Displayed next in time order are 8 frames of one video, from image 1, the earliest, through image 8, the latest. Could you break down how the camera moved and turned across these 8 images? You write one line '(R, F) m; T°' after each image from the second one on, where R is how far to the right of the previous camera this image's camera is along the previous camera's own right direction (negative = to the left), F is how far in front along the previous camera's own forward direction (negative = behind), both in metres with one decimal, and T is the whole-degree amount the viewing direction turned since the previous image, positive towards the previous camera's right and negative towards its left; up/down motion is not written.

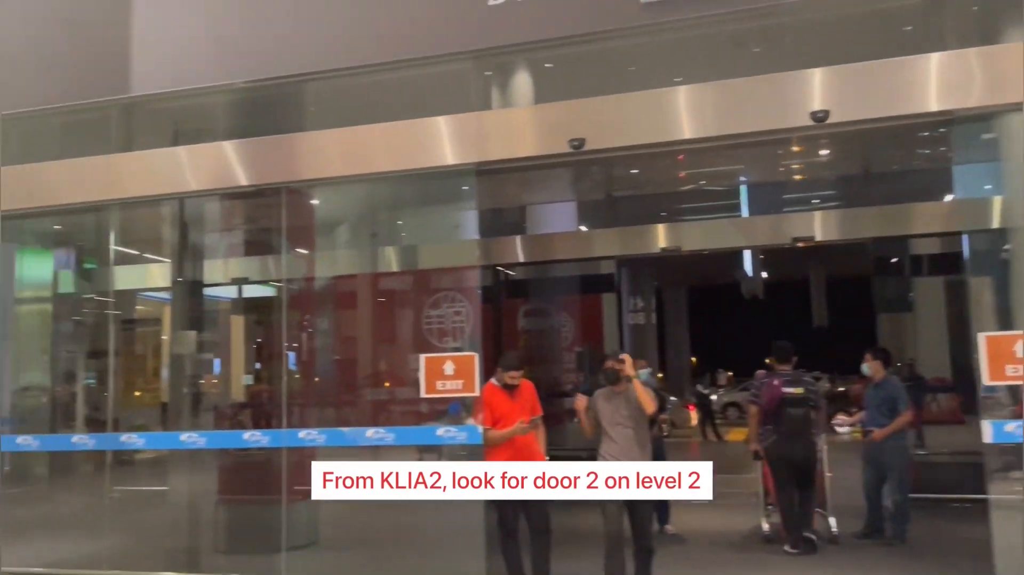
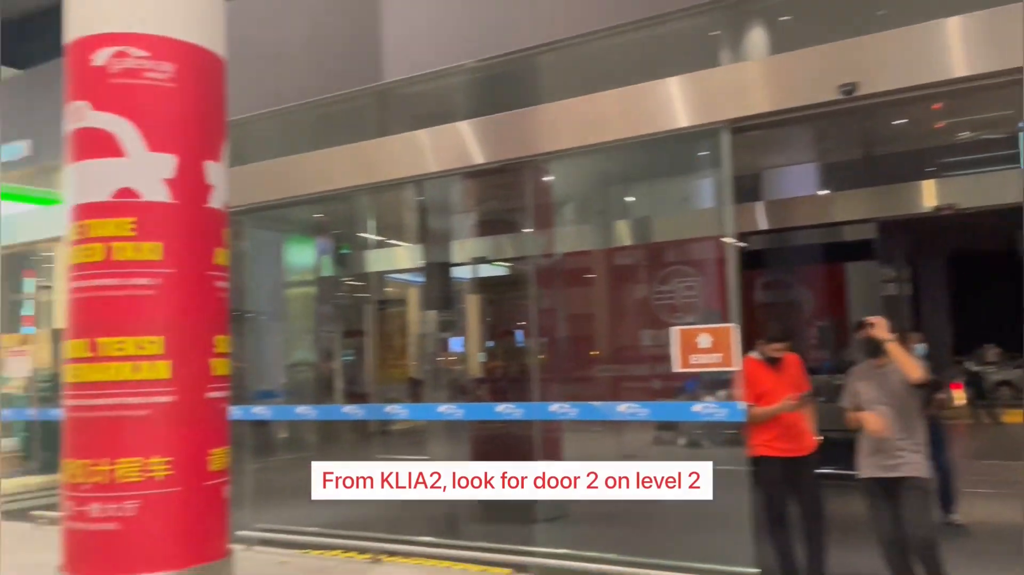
(-0.2, +0.2) m; -15°
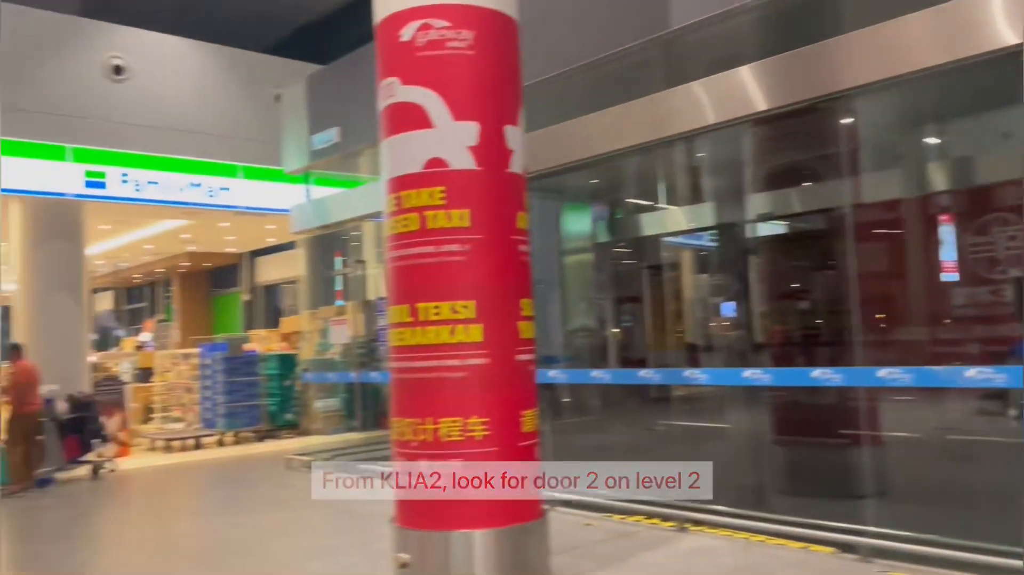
(-0.2, +0.2) m; -18°
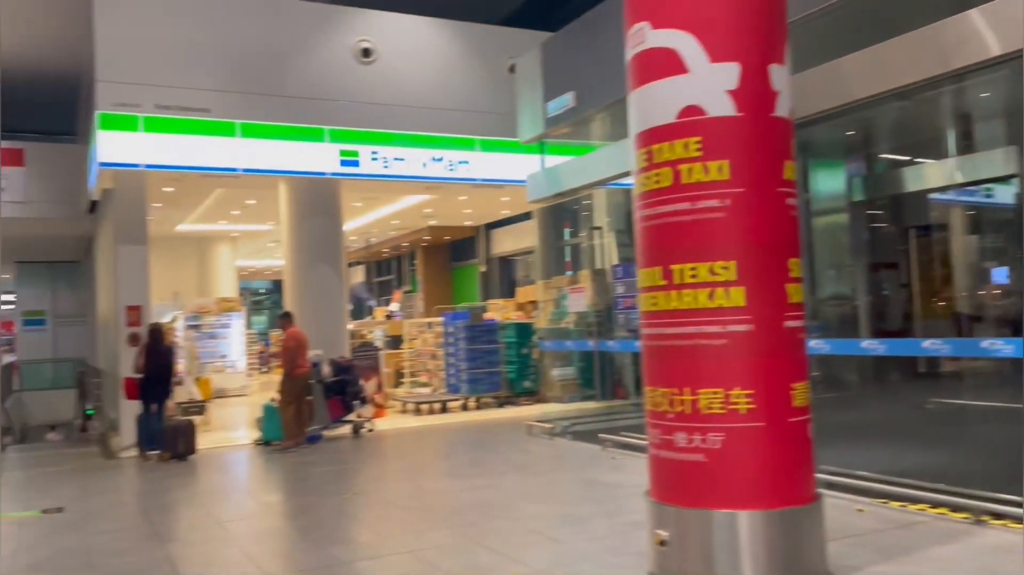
(-0.2, +0.2) m; -16°
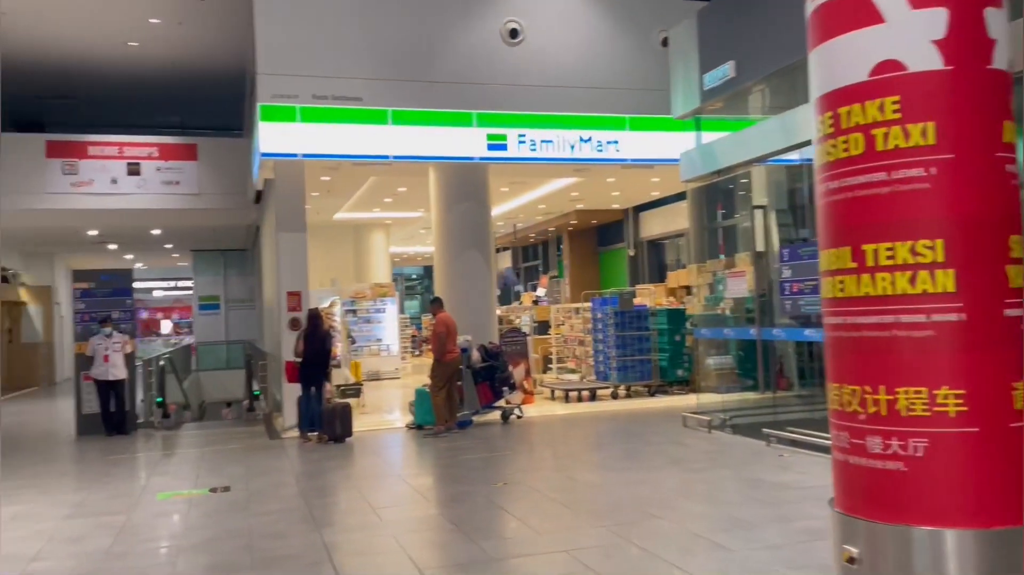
(-0.1, +0.3) m; -10°
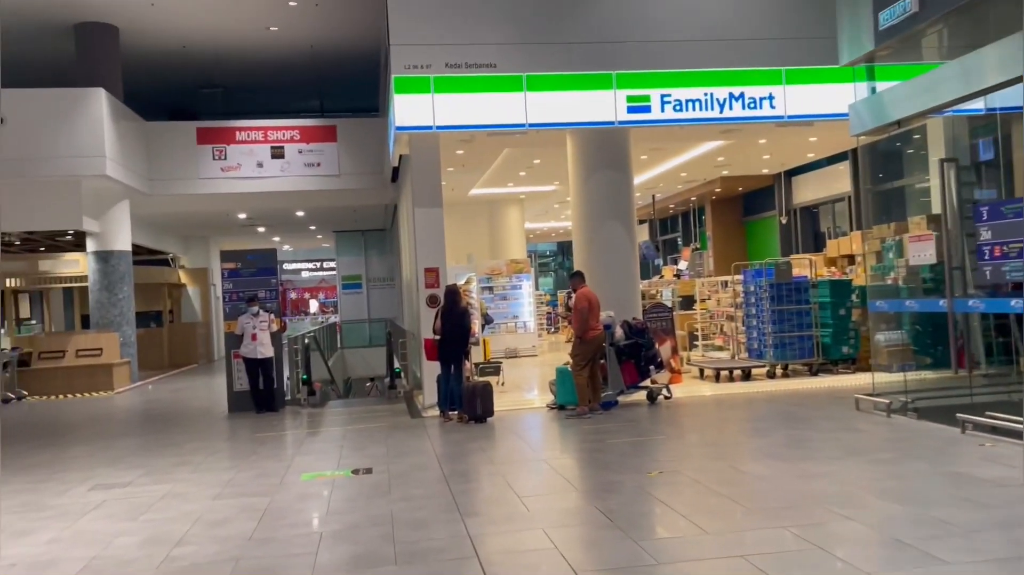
(-0.1, +0.5) m; -9°
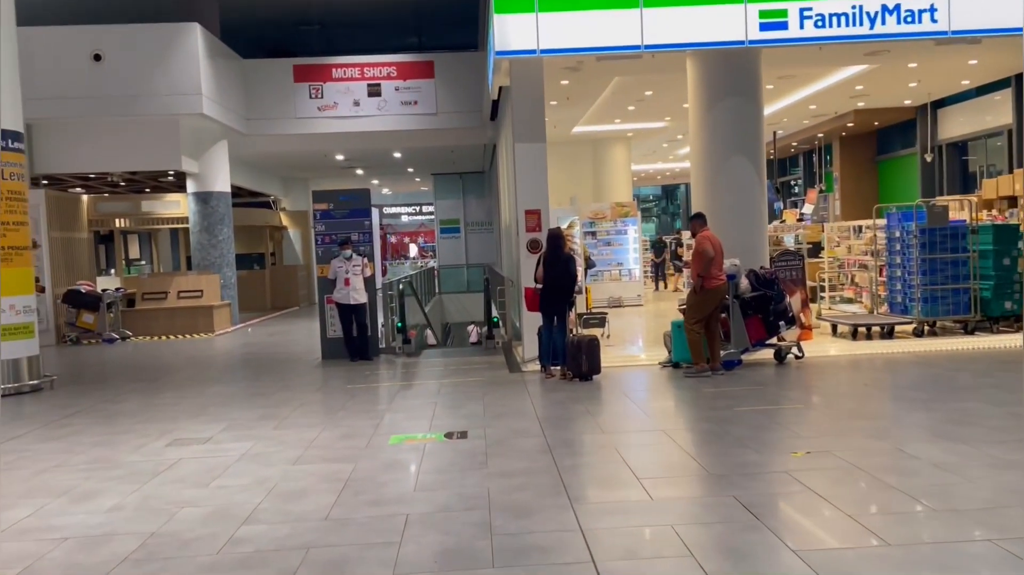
(-0.1, +0.8) m; -7°
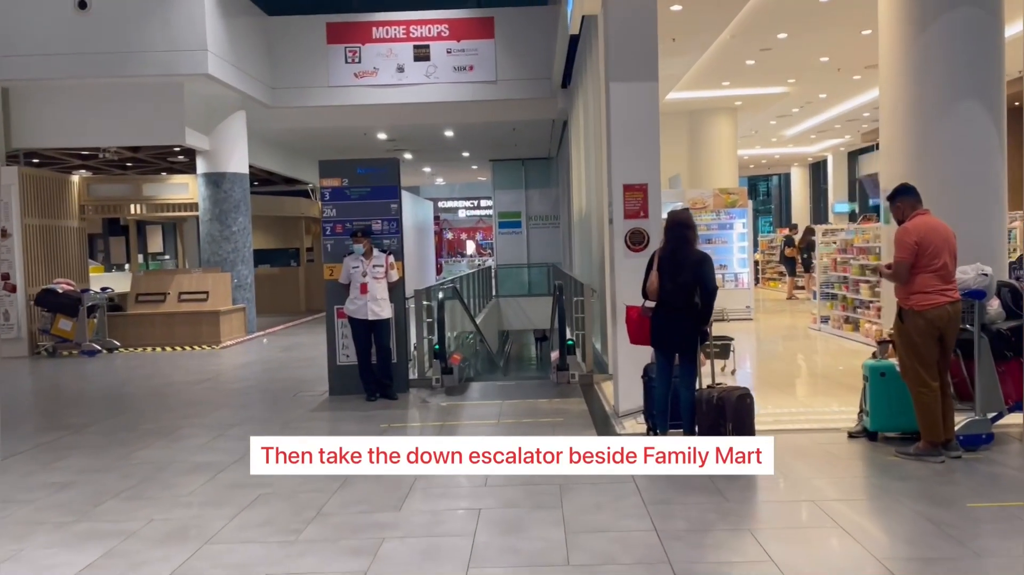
(-0.2, +2.8) m; -4°
